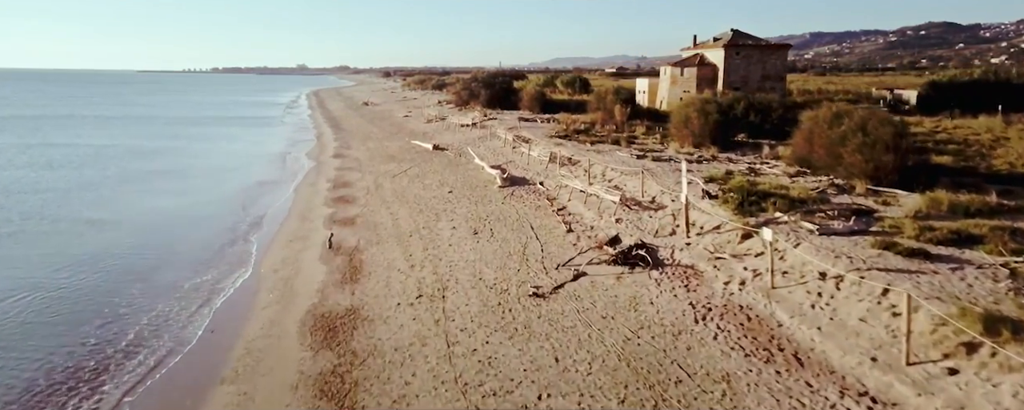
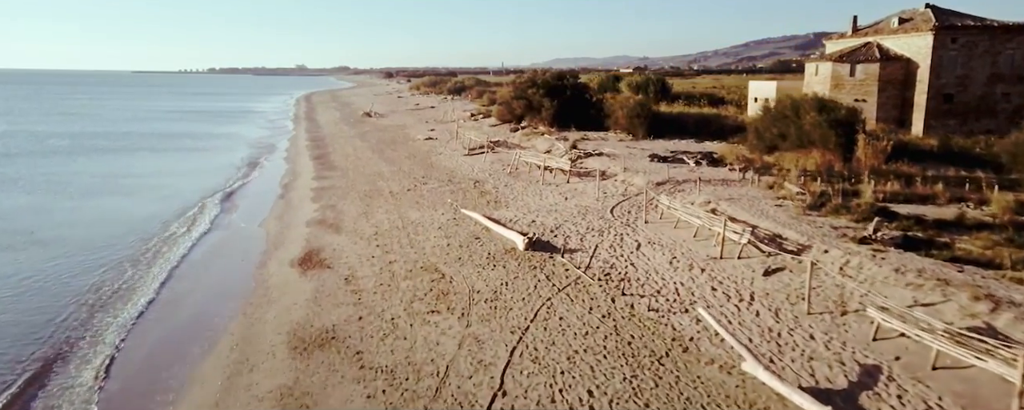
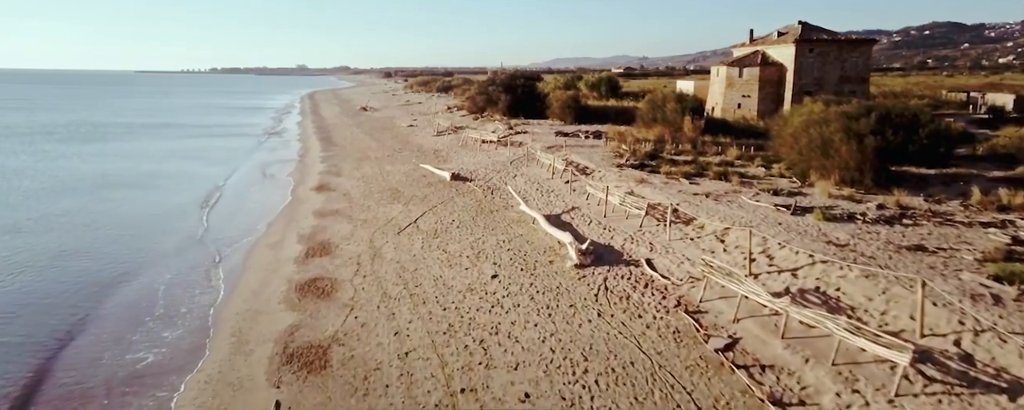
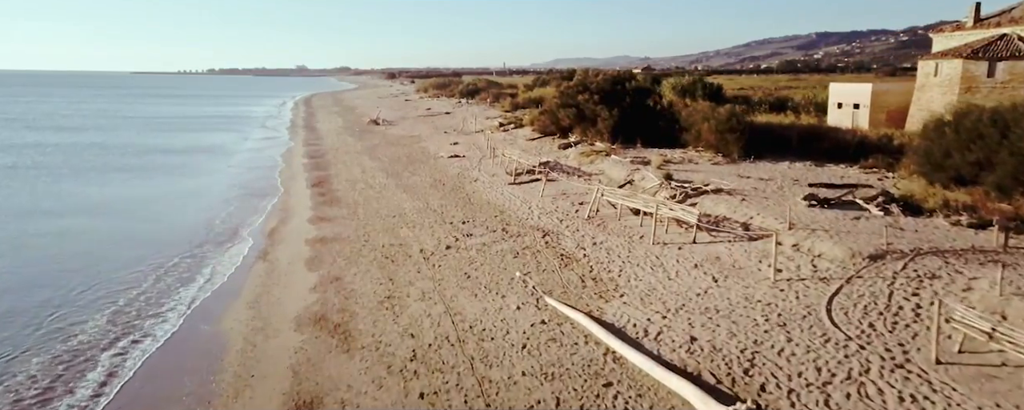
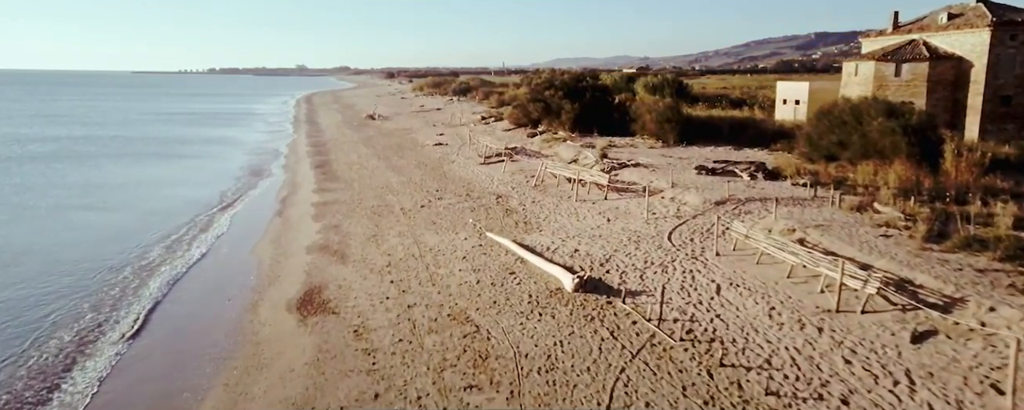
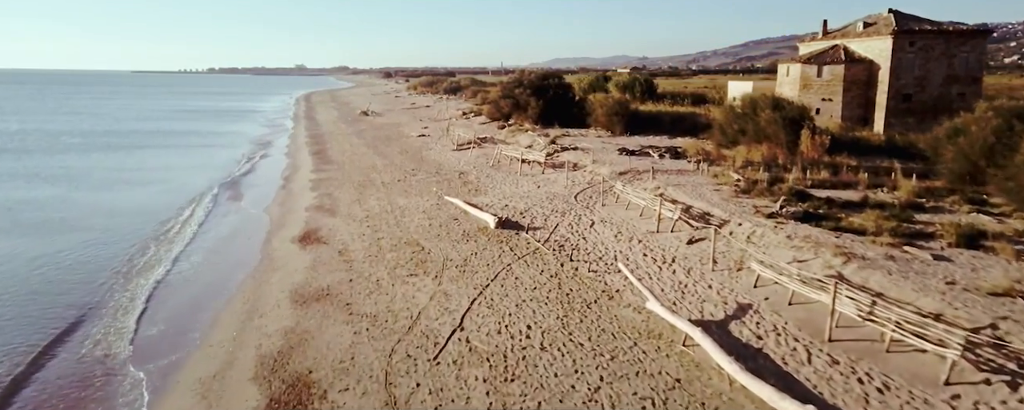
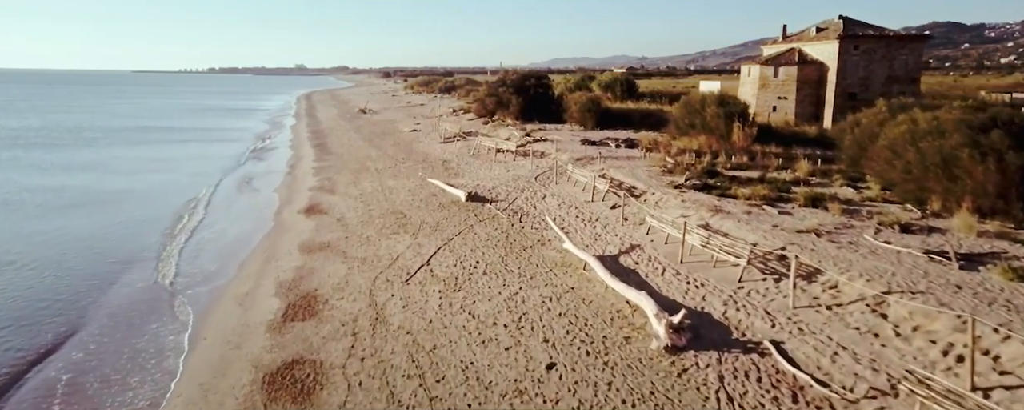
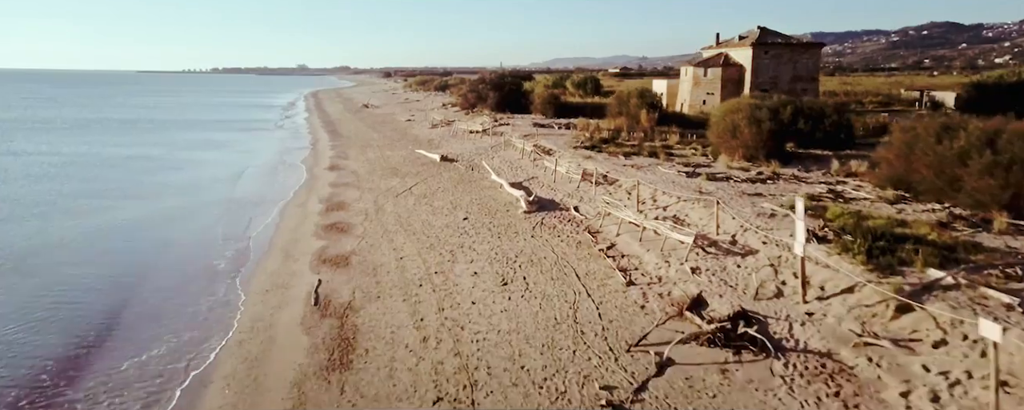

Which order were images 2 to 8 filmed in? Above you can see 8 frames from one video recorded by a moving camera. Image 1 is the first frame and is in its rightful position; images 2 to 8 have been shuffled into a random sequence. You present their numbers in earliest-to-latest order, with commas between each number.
8, 3, 7, 6, 2, 5, 4
